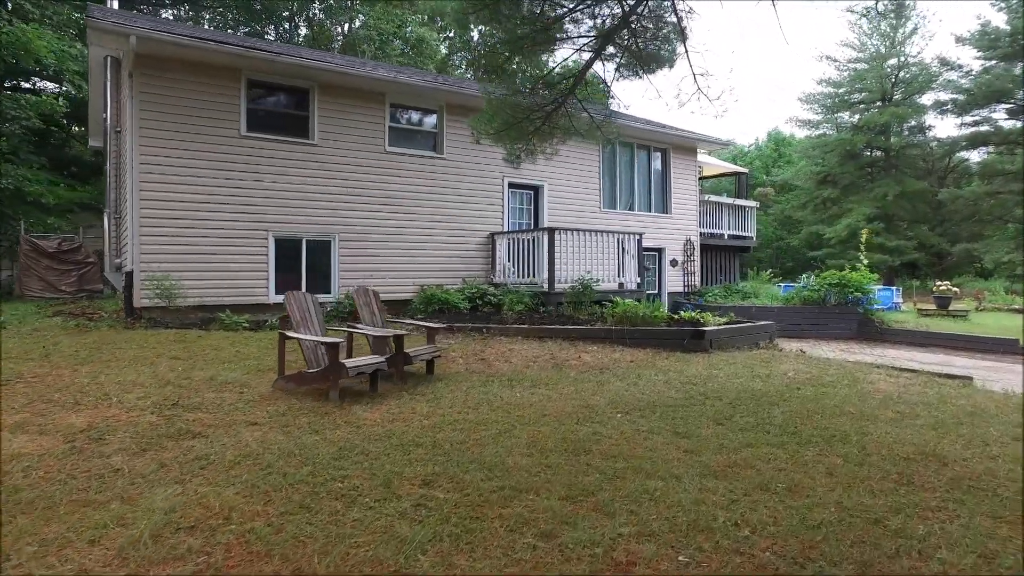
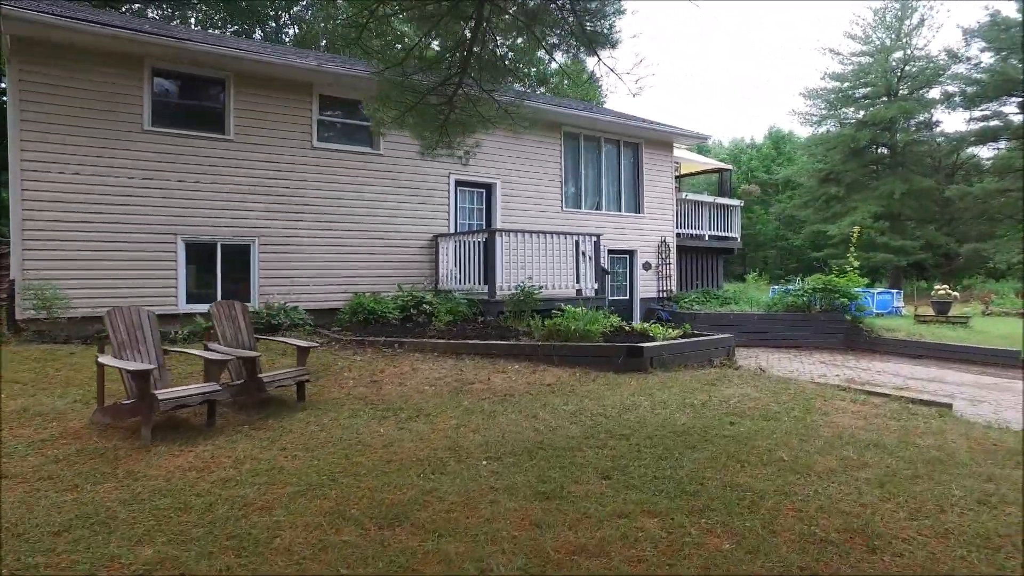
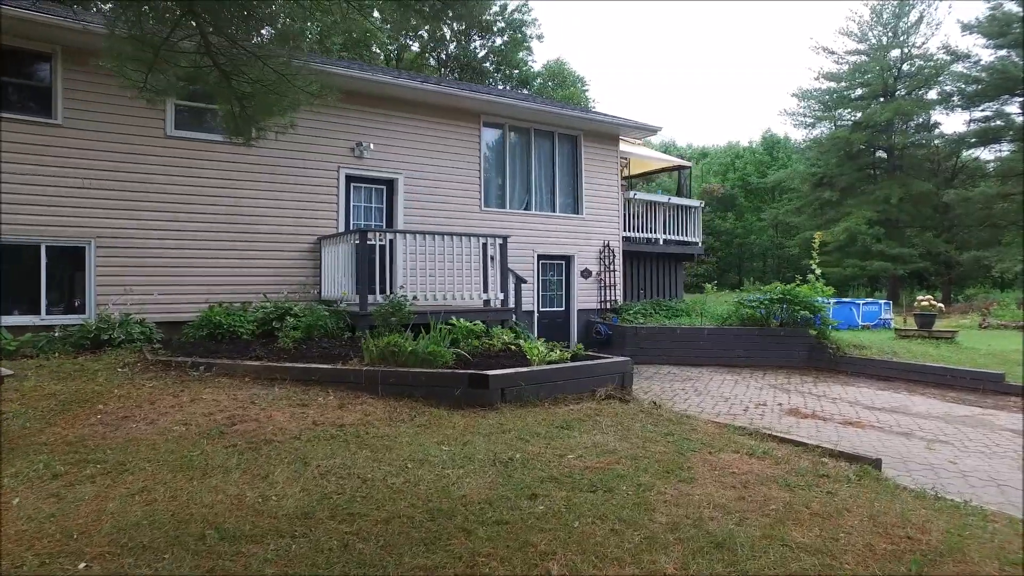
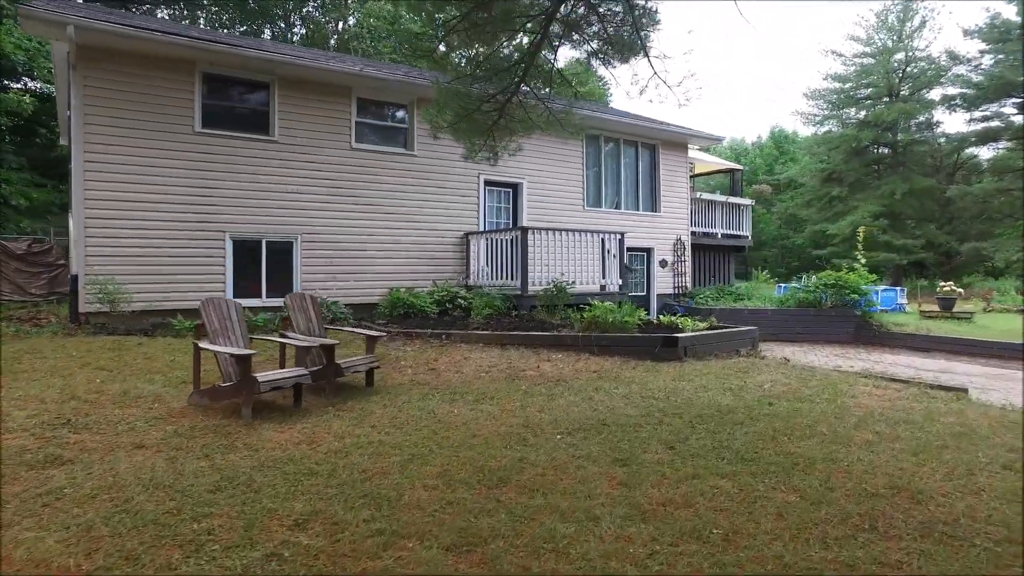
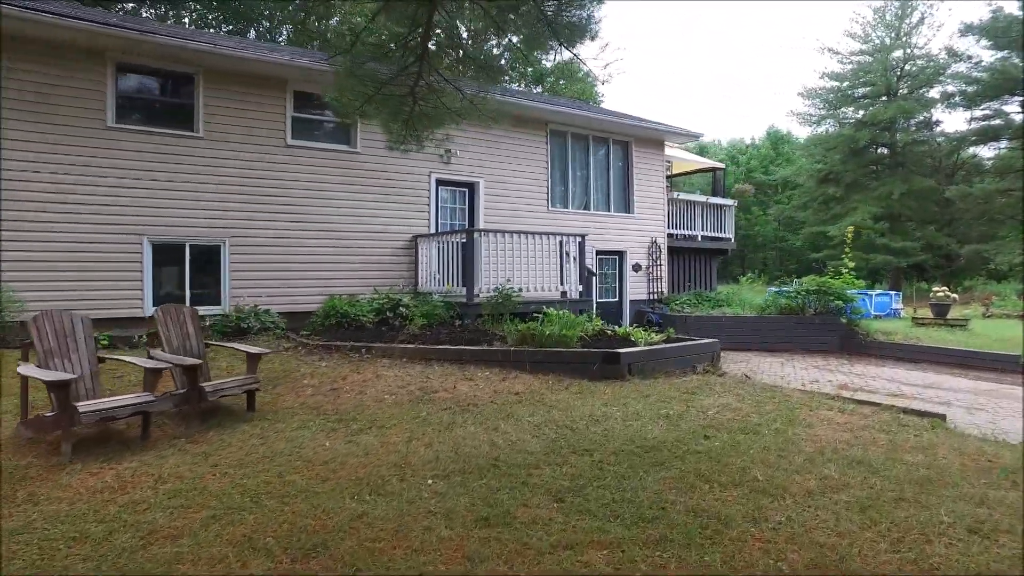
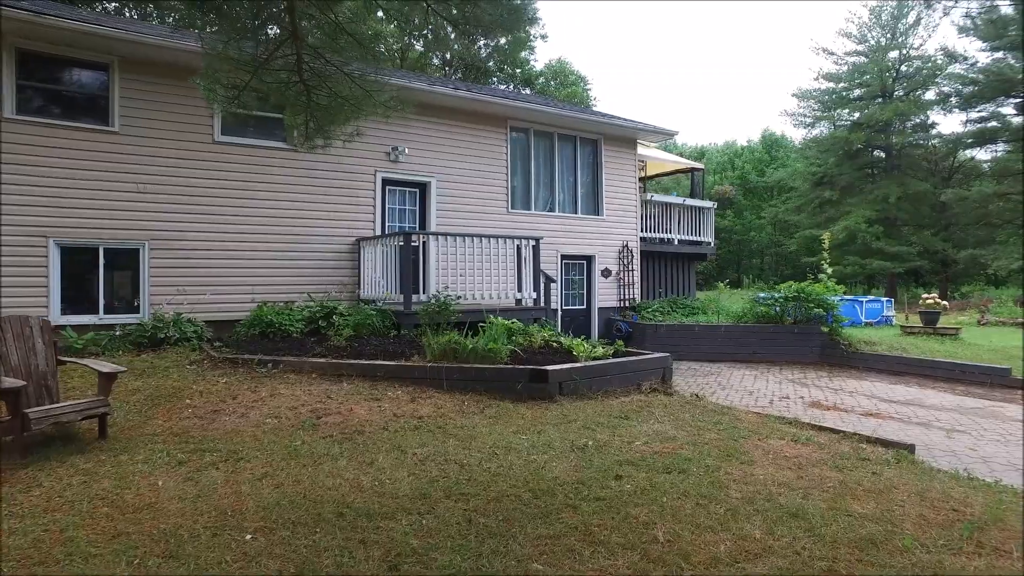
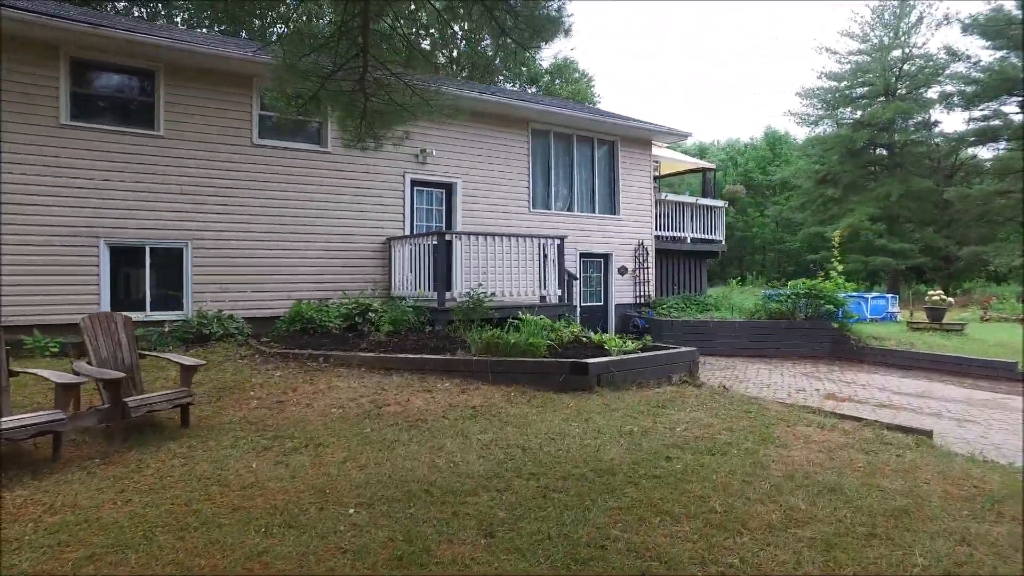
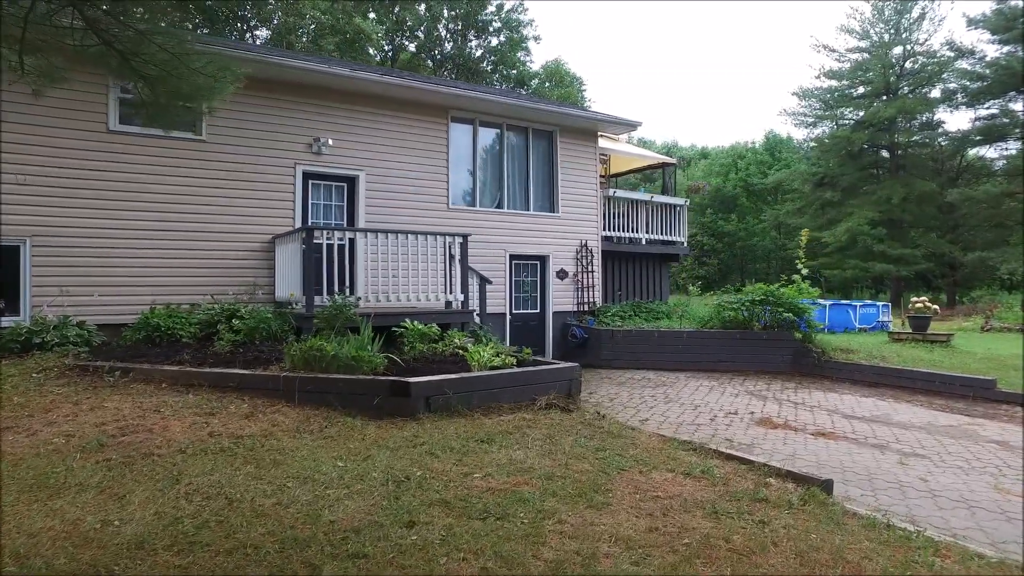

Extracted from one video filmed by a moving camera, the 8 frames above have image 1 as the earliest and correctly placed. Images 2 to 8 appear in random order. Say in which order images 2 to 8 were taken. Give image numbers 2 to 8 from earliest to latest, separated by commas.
4, 2, 5, 7, 6, 3, 8
